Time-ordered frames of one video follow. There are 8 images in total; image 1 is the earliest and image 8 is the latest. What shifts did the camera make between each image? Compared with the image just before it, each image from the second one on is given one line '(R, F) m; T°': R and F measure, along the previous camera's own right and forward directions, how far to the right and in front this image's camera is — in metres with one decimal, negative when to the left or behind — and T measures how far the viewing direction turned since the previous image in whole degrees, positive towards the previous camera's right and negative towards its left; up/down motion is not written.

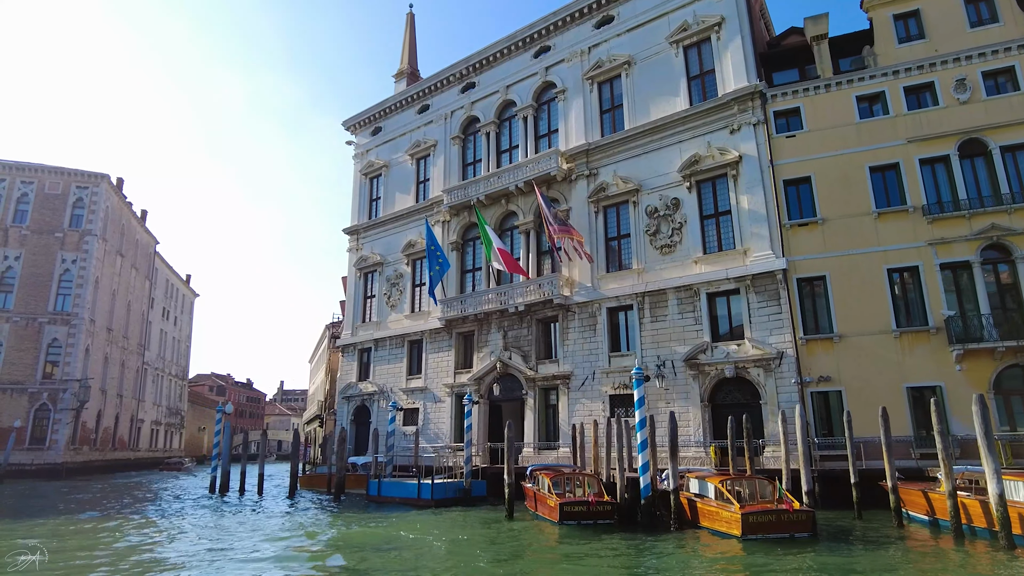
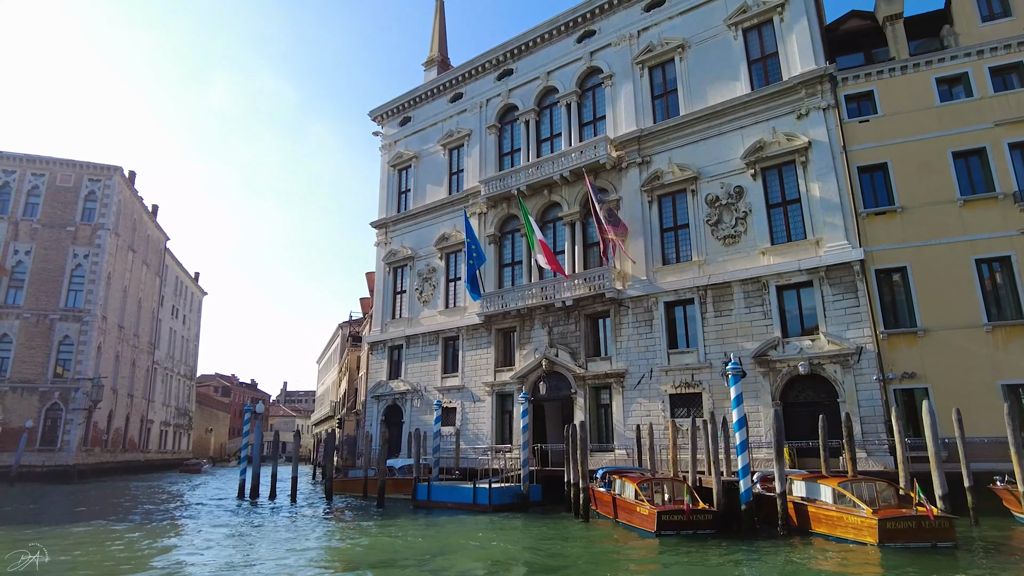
(-1.6, +1.0) m; 0°
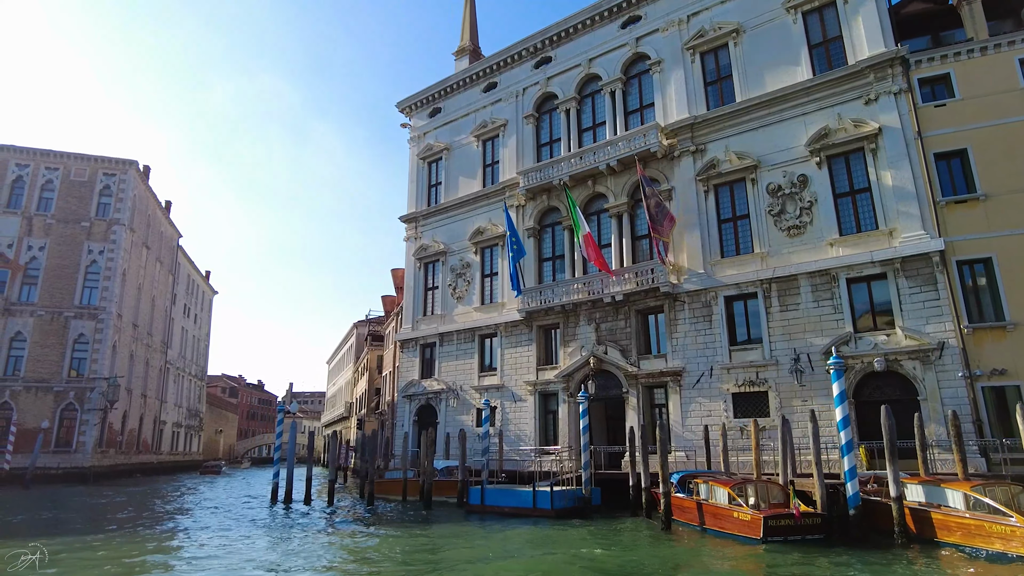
(-1.5, +0.9) m; 0°
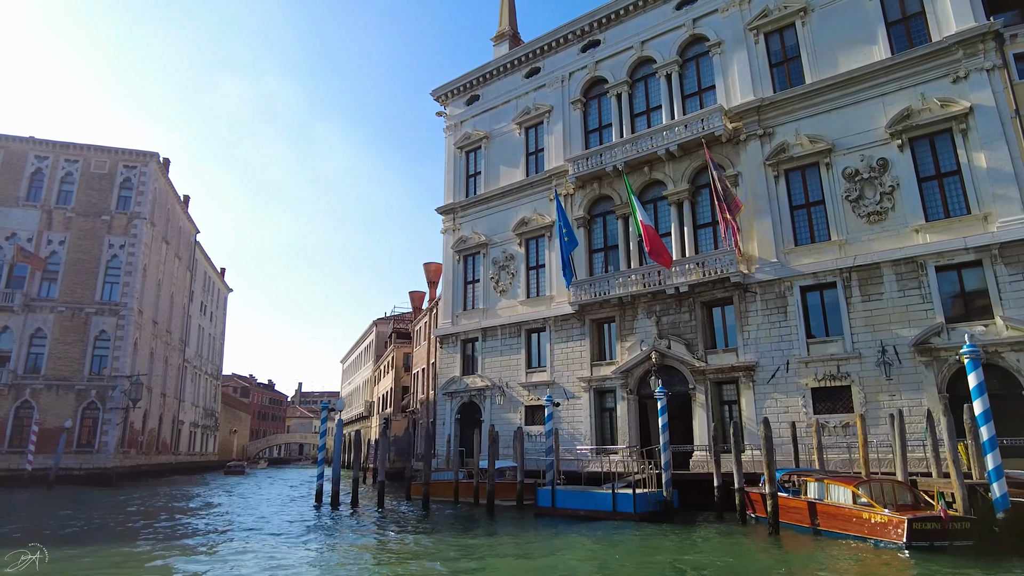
(-1.6, +1.0) m; 0°
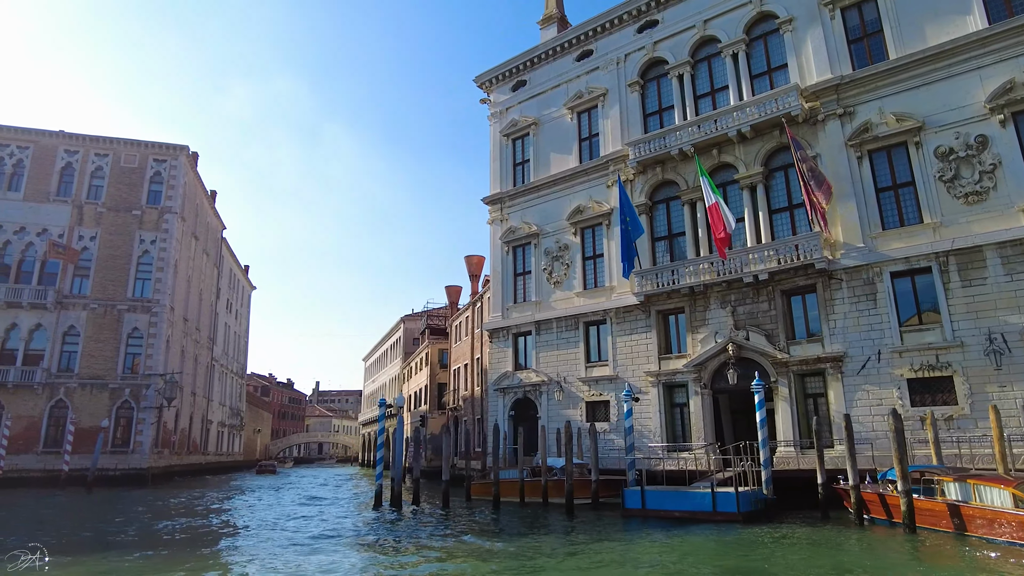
(-1.7, +0.9) m; -1°
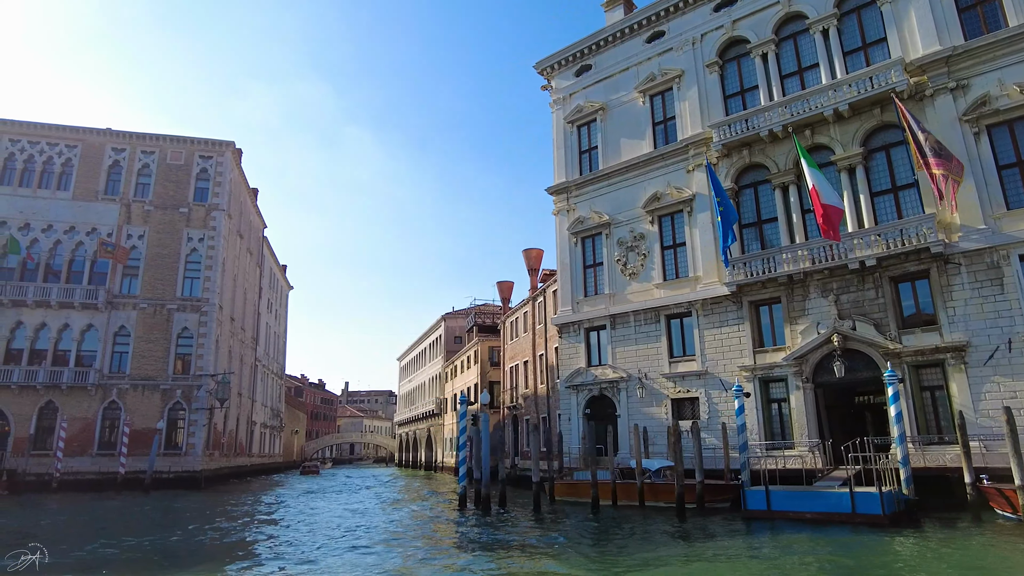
(-1.9, +1.0) m; -1°
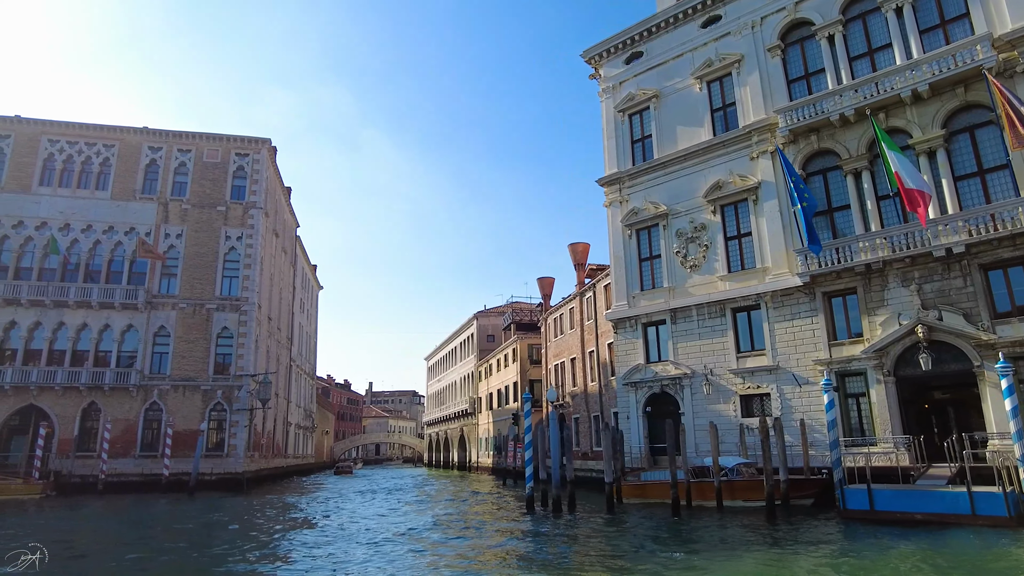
(-1.3, +0.7) m; -1°
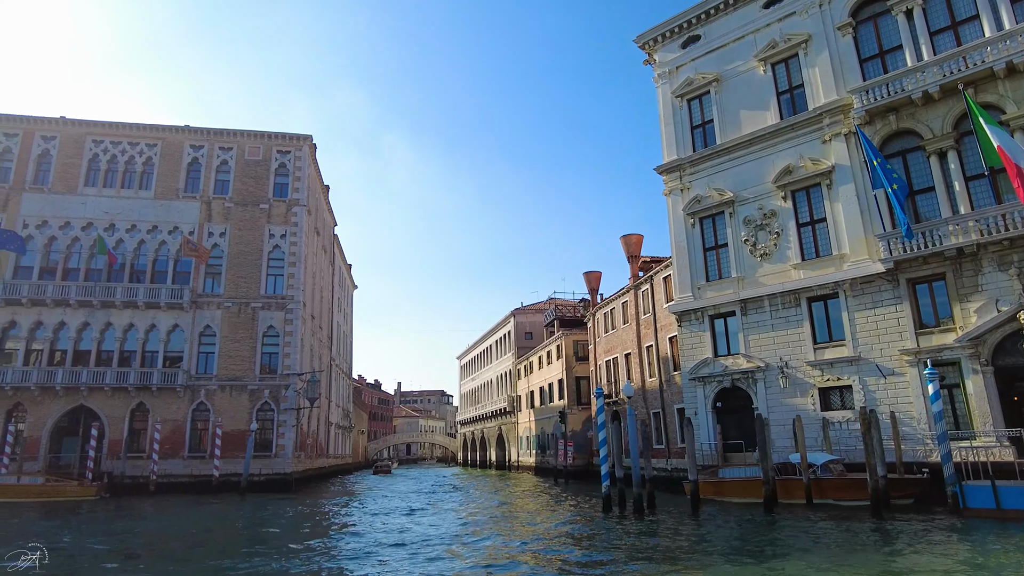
(-1.4, +0.7) m; -2°
